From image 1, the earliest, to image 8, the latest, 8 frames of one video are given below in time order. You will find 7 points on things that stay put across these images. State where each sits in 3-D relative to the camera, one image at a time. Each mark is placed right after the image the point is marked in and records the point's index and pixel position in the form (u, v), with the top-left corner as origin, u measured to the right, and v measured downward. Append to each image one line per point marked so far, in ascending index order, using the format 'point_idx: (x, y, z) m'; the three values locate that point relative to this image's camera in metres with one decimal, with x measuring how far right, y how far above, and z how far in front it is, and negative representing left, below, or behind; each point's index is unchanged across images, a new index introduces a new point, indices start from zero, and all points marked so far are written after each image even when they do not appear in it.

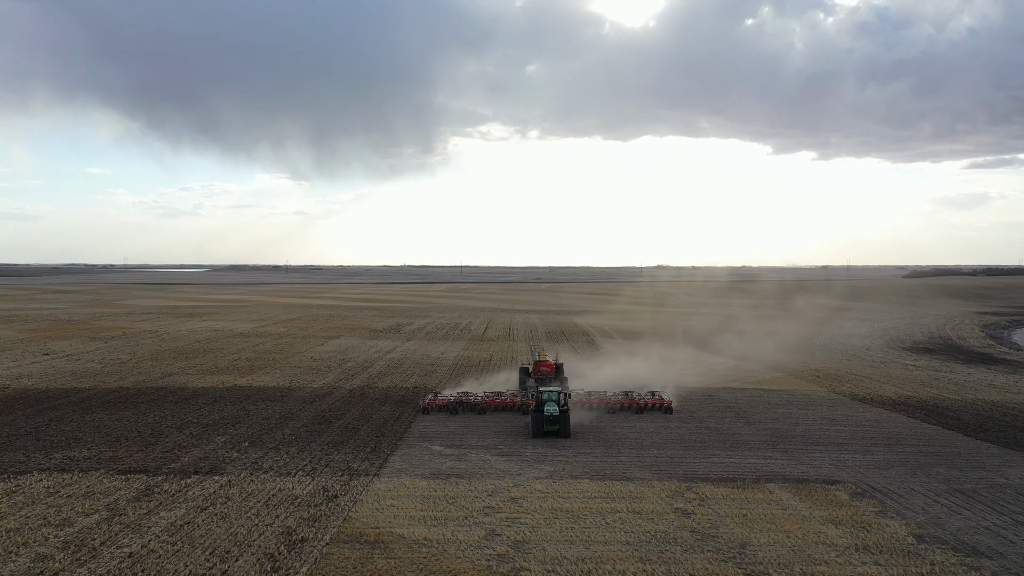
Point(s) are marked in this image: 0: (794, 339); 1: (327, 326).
0: (+5.6, -1.0, +15.7) m
1: (-3.8, -0.8, +16.6) m
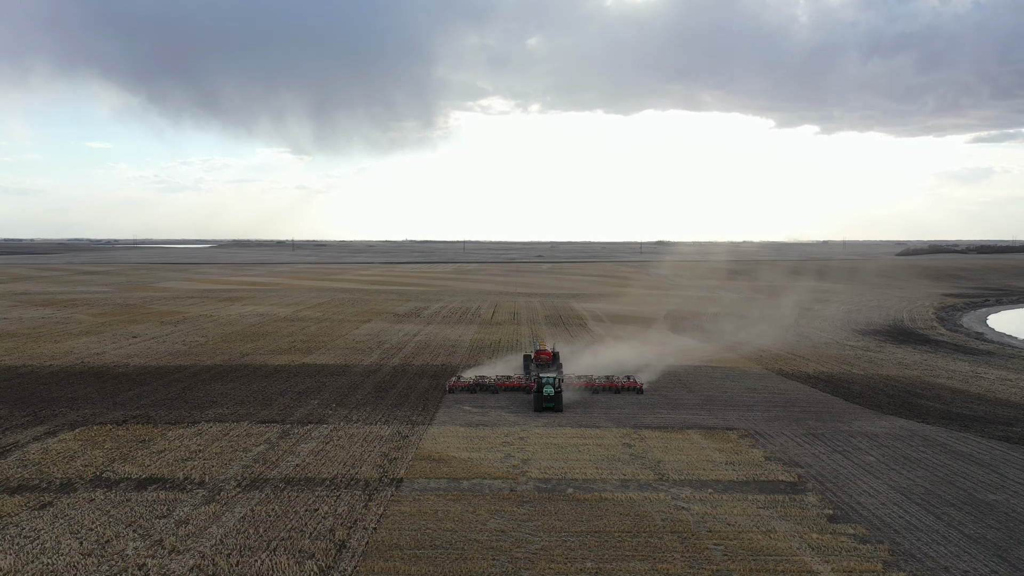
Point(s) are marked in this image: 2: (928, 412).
0: (+5.7, -0.8, +18.2) m
1: (-3.7, -0.6, +19.1) m
2: (+4.4, -1.3, +8.4) m
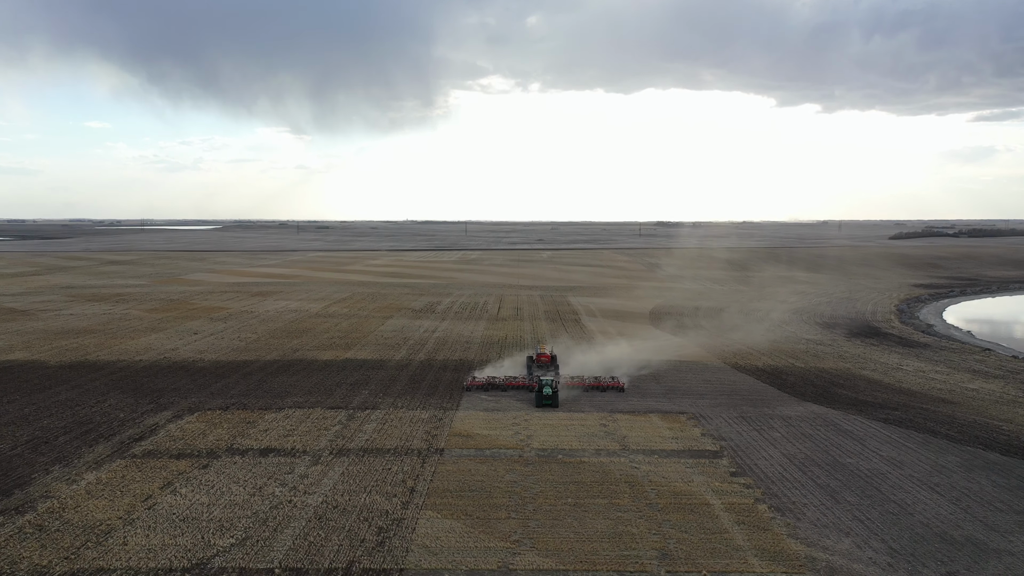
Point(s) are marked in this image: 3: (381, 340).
0: (+5.8, -0.8, +20.7) m
1: (-3.6, -0.5, +21.5) m
2: (+4.5, -1.5, +10.8) m
3: (-2.6, -1.0, +15.8) m
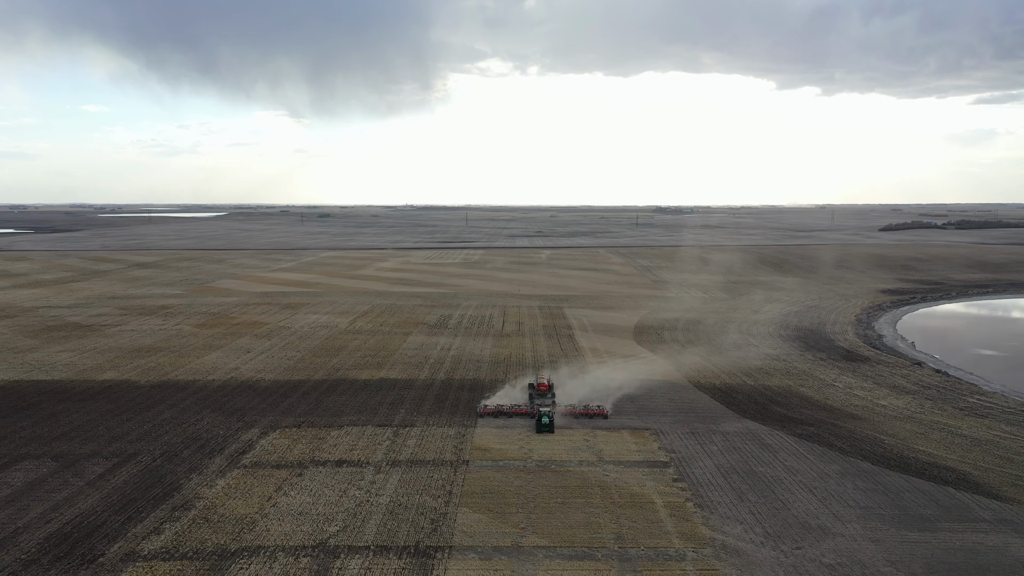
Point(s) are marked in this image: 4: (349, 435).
0: (+5.9, -1.3, +23.7) m
1: (-3.5, -1.0, +24.5) m
2: (+4.6, -2.2, +13.9) m
3: (-2.5, -1.7, +18.8) m
4: (-2.6, -2.3, +12.6) m
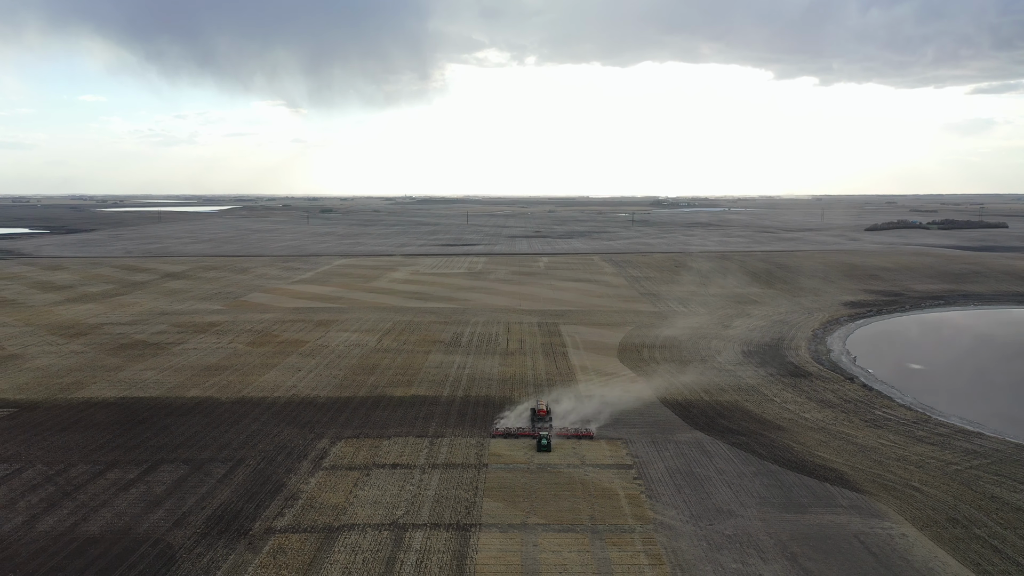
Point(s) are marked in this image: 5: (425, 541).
0: (+6.0, -2.1, +28.0) m
1: (-3.4, -1.8, +28.8) m
2: (+4.7, -3.2, +18.2) m
3: (-2.4, -2.6, +23.1) m
4: (-2.4, -3.3, +16.9) m
5: (-1.3, -3.9, +12.3) m
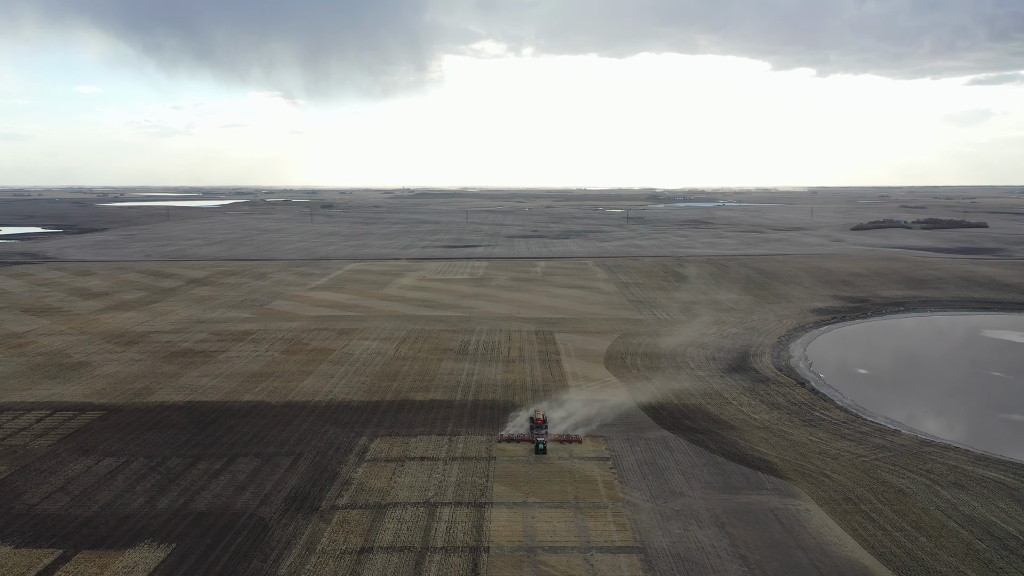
0: (+6.0, -2.7, +32.2) m
1: (-3.4, -2.4, +32.9) m
2: (+4.7, -3.9, +22.4) m
3: (-2.3, -3.2, +27.2) m
4: (-2.4, -4.0, +21.0) m
5: (-1.2, -4.7, +16.4) m
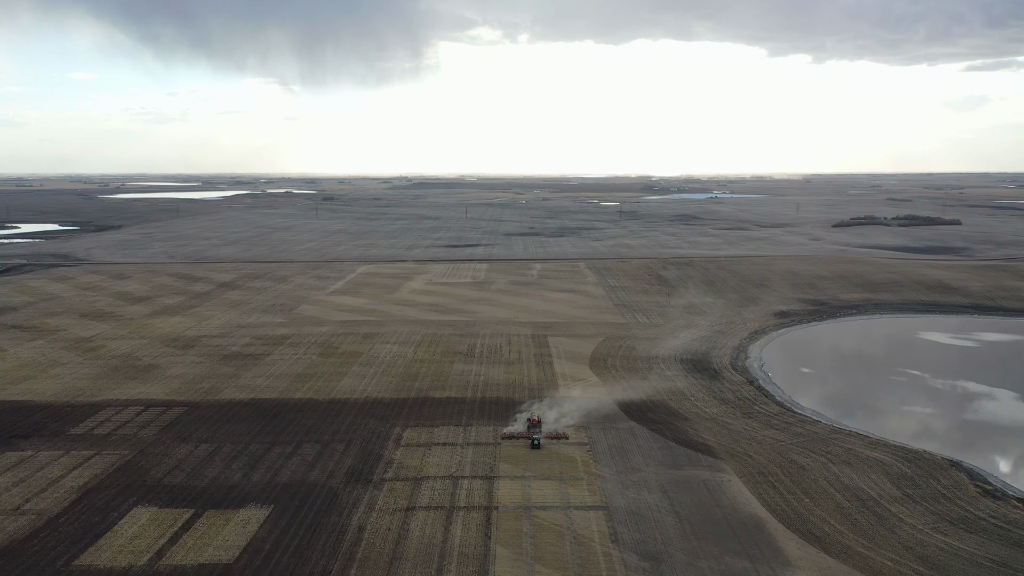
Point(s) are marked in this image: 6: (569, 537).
0: (+6.0, -3.3, +38.2) m
1: (-3.4, -3.0, +38.9) m
2: (+4.8, -4.6, +28.4) m
3: (-2.3, -3.9, +33.2) m
4: (-2.3, -4.8, +27.1) m
5: (-1.2, -5.5, +22.5) m
6: (+1.4, -6.0, +19.3) m
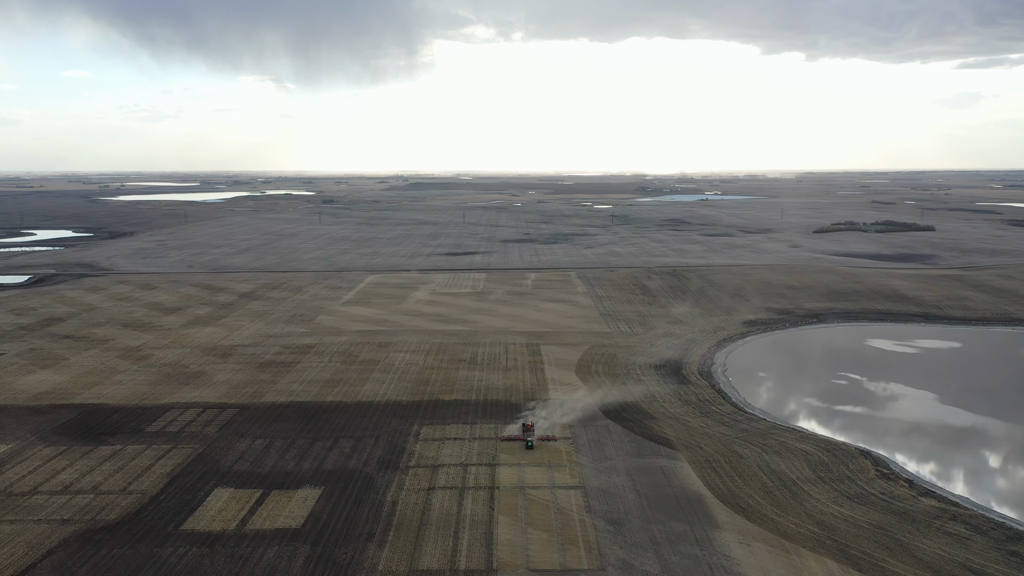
0: (+5.8, -4.2, +44.2) m
1: (-3.6, -3.9, +44.9) m
2: (+4.7, -5.6, +34.4) m
3: (-2.4, -4.8, +39.2) m
4: (-2.4, -5.8, +33.0) m
5: (-1.3, -6.5, +28.5) m
6: (+1.3, -7.0, +25.3) m
